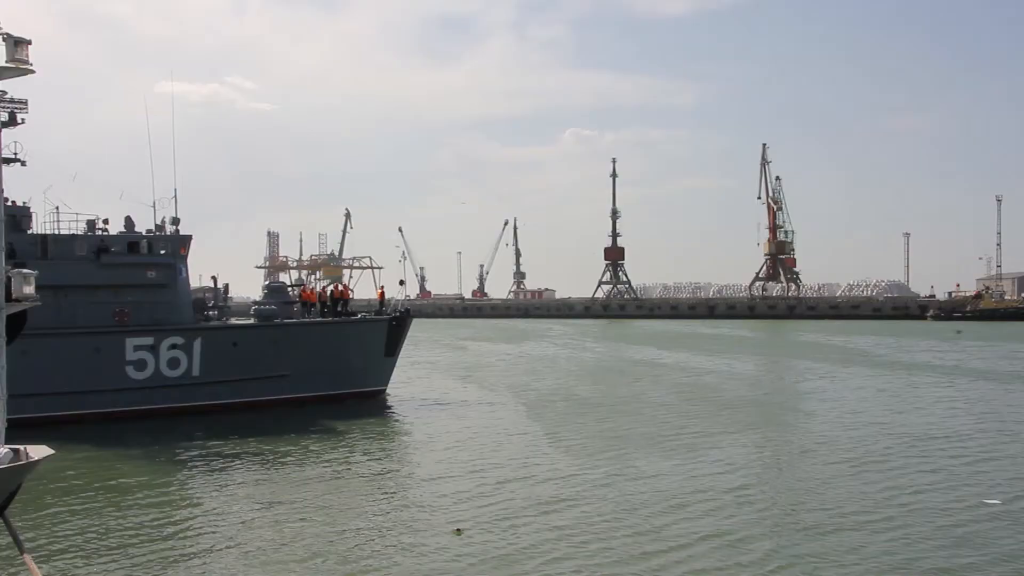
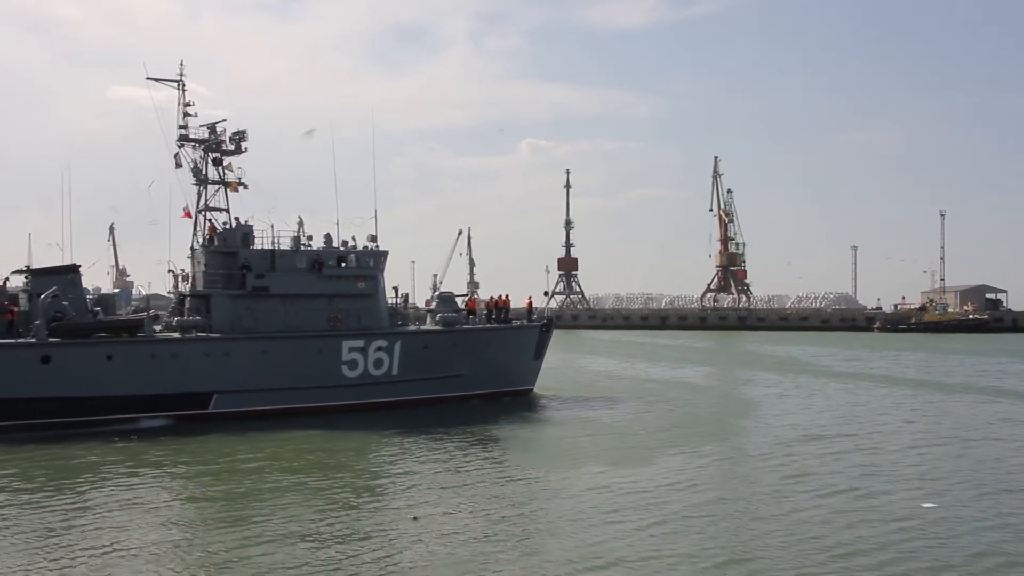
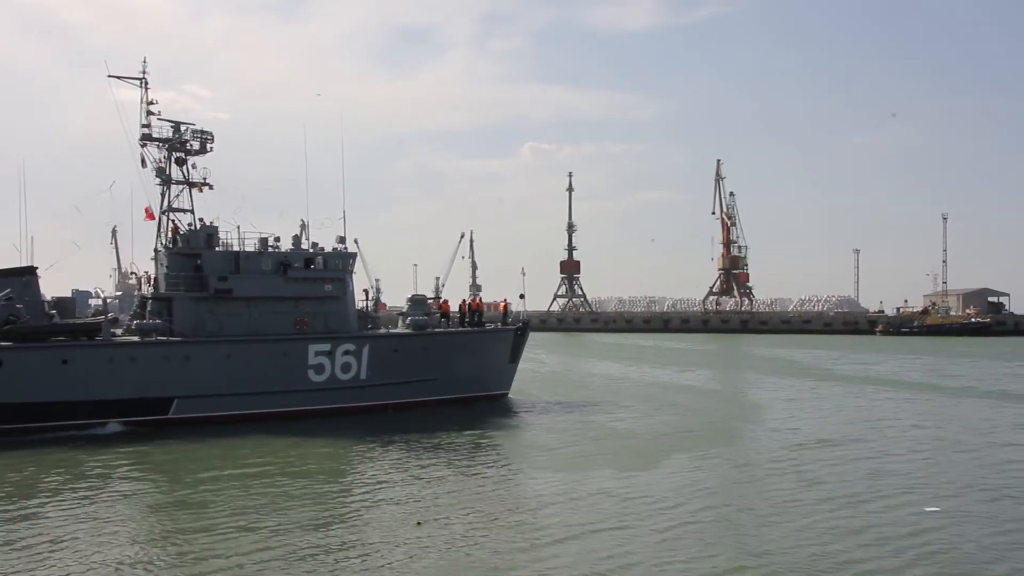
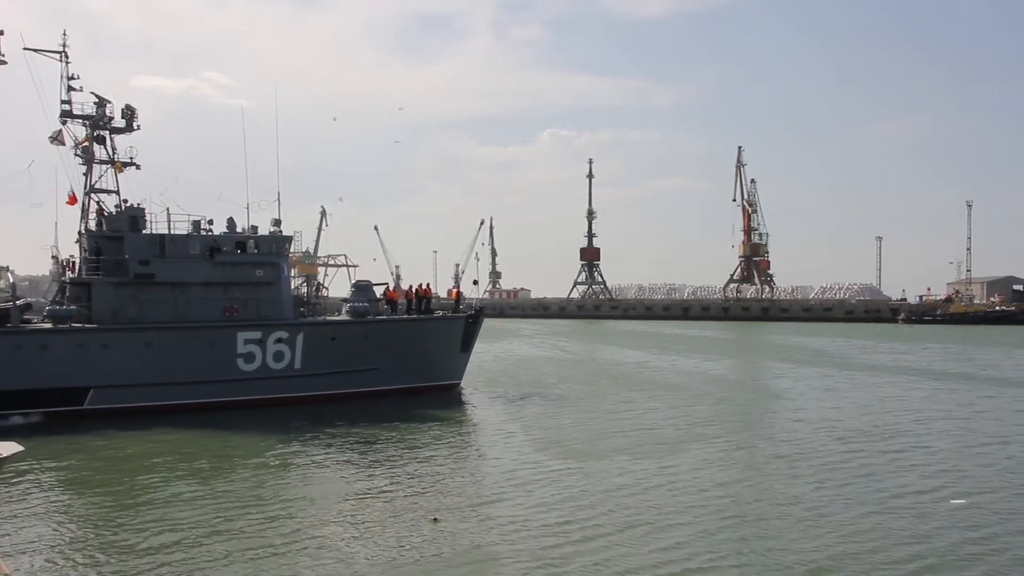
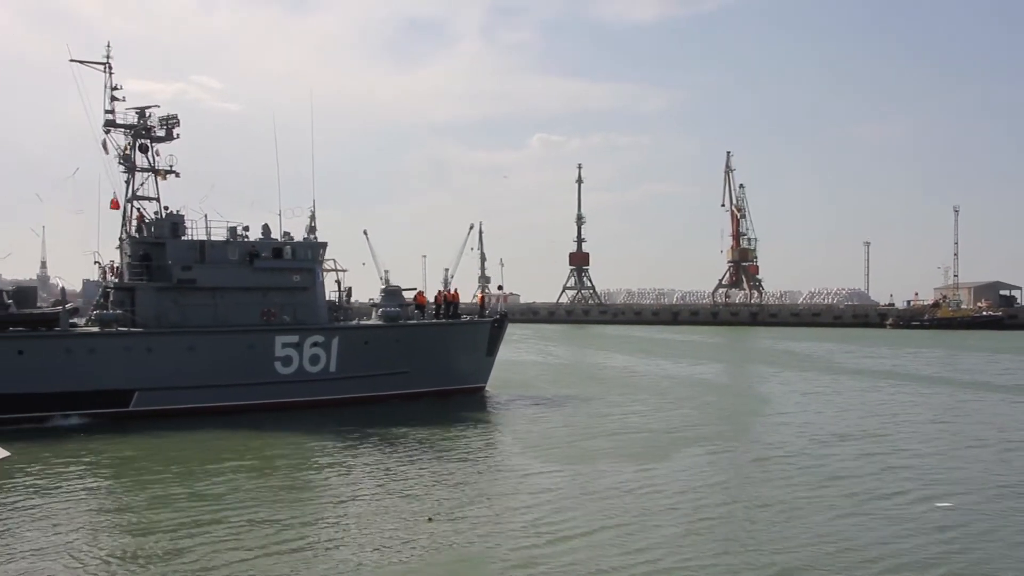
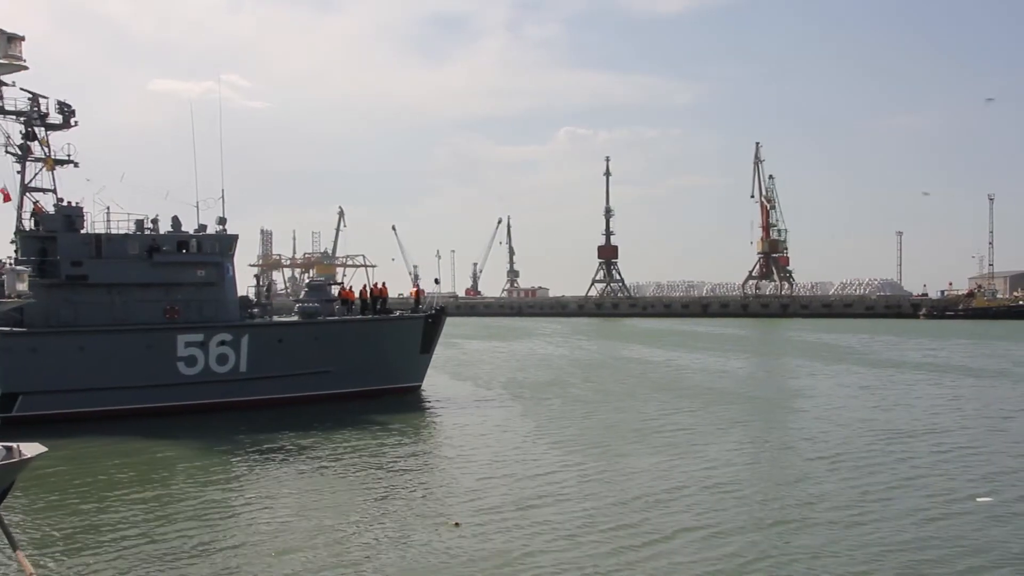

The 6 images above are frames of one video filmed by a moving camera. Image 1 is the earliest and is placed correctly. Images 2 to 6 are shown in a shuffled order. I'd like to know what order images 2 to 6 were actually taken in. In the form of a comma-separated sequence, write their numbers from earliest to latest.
6, 4, 5, 3, 2
